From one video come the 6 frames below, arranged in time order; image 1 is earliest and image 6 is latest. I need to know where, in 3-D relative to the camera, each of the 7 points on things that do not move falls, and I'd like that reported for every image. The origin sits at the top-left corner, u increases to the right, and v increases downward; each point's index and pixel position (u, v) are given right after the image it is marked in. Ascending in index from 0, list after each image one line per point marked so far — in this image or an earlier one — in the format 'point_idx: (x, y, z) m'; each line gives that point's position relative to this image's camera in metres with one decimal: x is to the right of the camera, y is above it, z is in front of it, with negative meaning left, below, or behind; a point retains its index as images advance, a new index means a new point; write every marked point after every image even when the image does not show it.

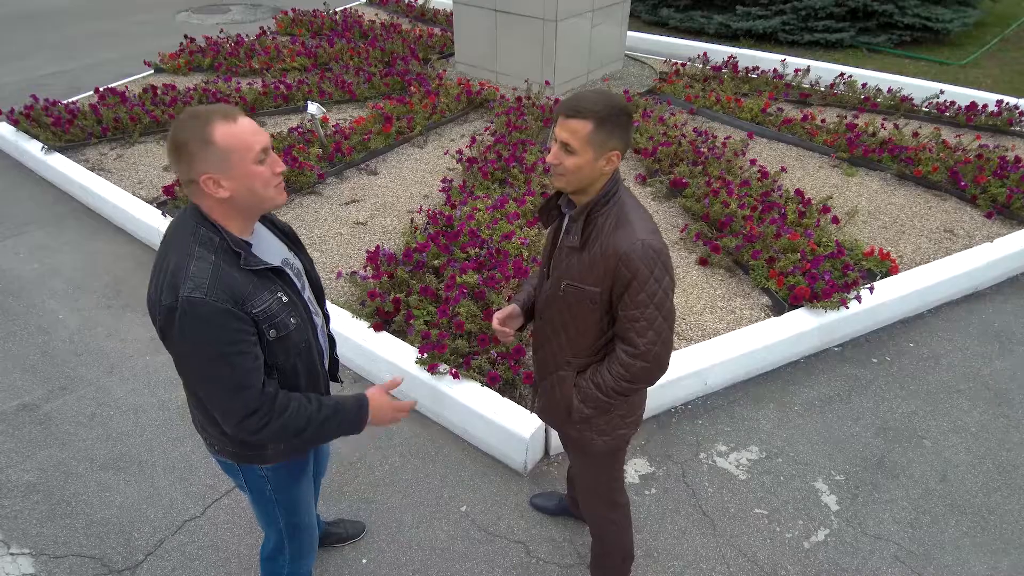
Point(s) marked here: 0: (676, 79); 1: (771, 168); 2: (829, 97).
0: (+1.3, +1.7, +4.3) m
1: (+1.5, +0.7, +3.2) m
2: (+2.4, +1.4, +4.0) m
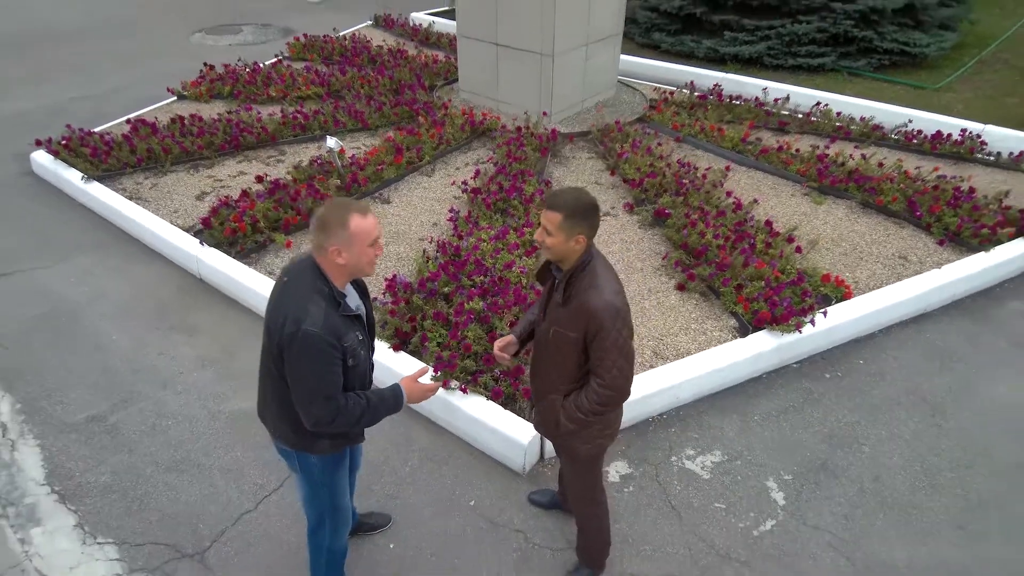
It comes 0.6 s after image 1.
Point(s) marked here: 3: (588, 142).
0: (+1.3, +1.5, +4.6) m
1: (+1.5, +0.6, +3.5) m
2: (+2.4, +1.3, +4.3) m
3: (+0.6, +1.2, +4.2) m
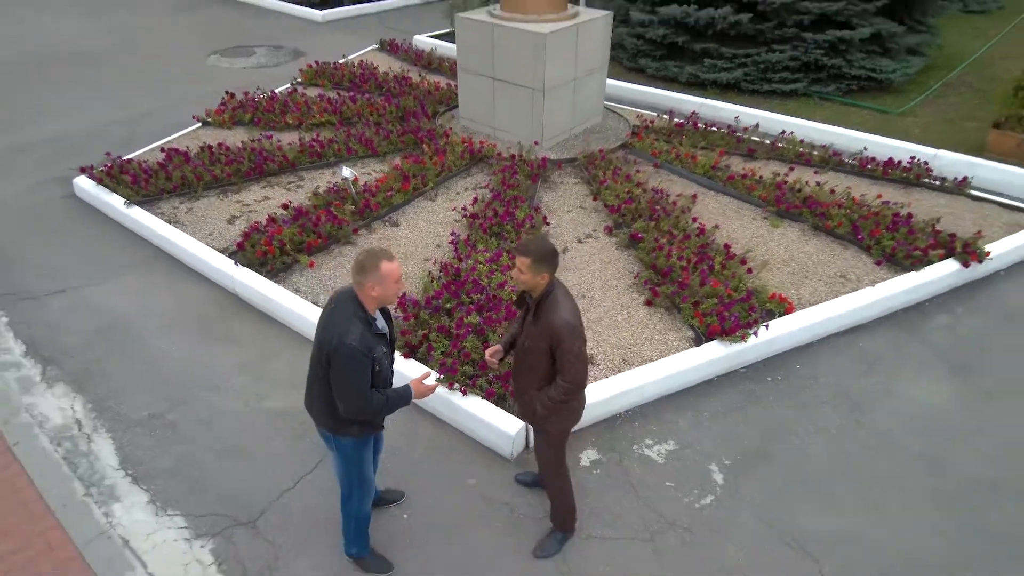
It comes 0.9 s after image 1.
0: (+1.3, +1.4, +5.0) m
1: (+1.5, +0.5, +3.9) m
2: (+2.3, +1.2, +4.8) m
3: (+0.6, +1.1, +4.7) m
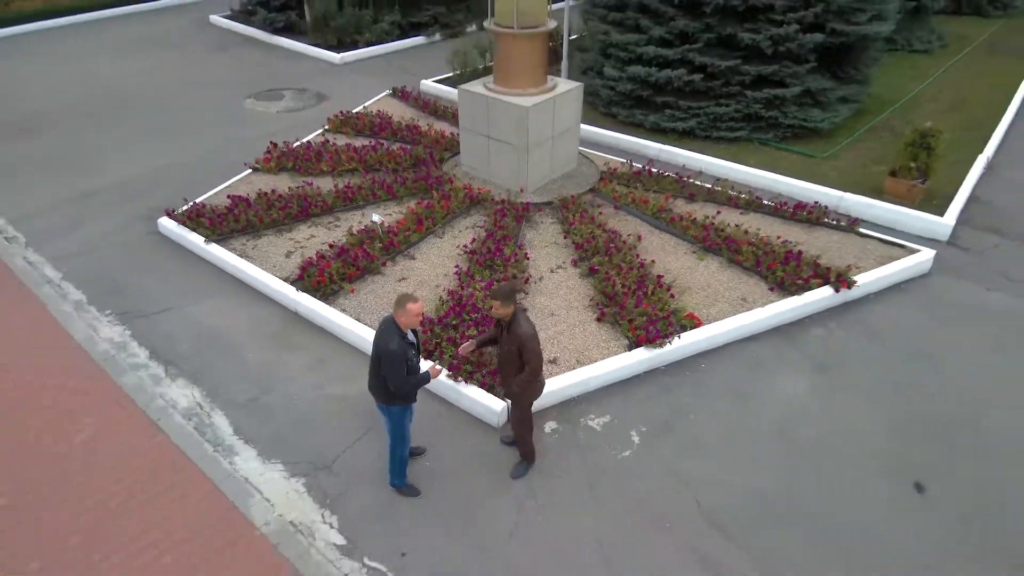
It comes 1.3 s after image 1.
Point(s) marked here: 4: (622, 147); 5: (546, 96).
0: (+1.2, +1.3, +6.3) m
1: (+1.4, +0.3, +5.2) m
2: (+2.2, +1.0, +6.0) m
3: (+0.5, +0.9, +5.9) m
4: (+1.5, +2.0, +7.4) m
5: (+0.4, +2.1, +5.9) m
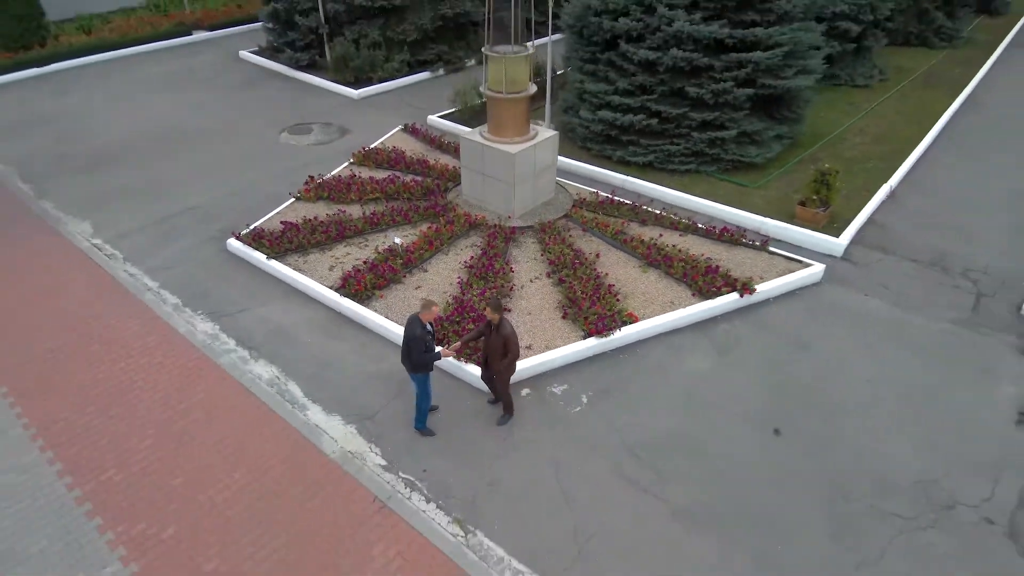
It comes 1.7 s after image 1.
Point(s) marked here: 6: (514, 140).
0: (+1.0, +1.2, +7.9) m
1: (+1.2, +0.2, +6.8) m
2: (+2.1, +1.0, +7.7) m
3: (+0.3, +0.8, +7.6) m
4: (+1.4, +1.9, +9.1) m
5: (+0.2, +2.0, +7.5) m
6: (0.0, +2.1, +7.6) m
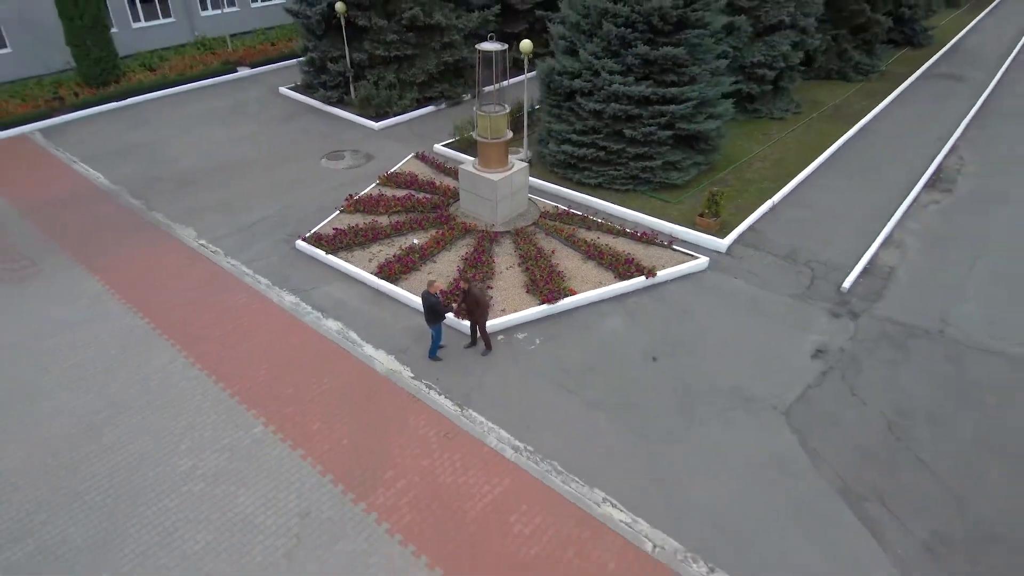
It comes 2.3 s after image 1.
0: (+0.7, +1.5, +11.1) m
1: (+0.9, +0.5, +10.0) m
2: (+1.7, +1.2, +10.9) m
3: (0.0, +1.1, +10.8) m
4: (+1.0, +2.2, +12.3) m
5: (-0.1, +2.3, +10.8) m
6: (-0.3, +2.4, +10.8) m
